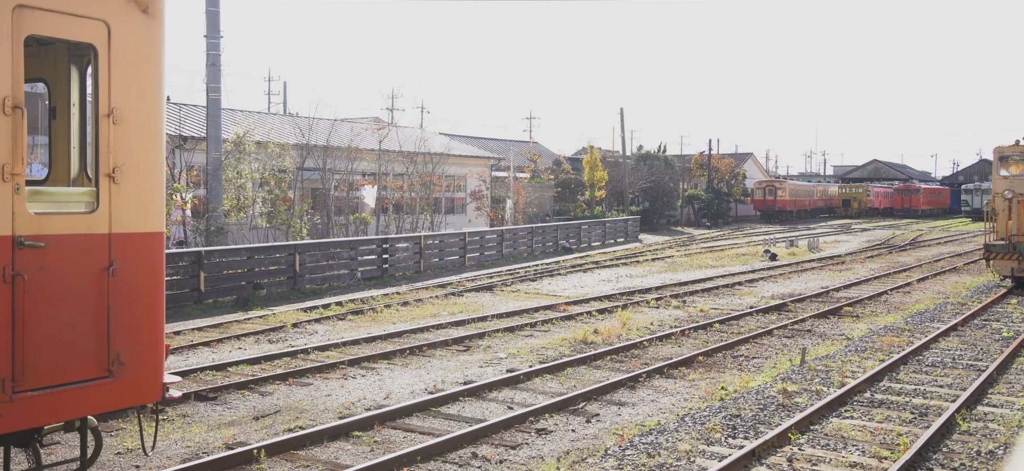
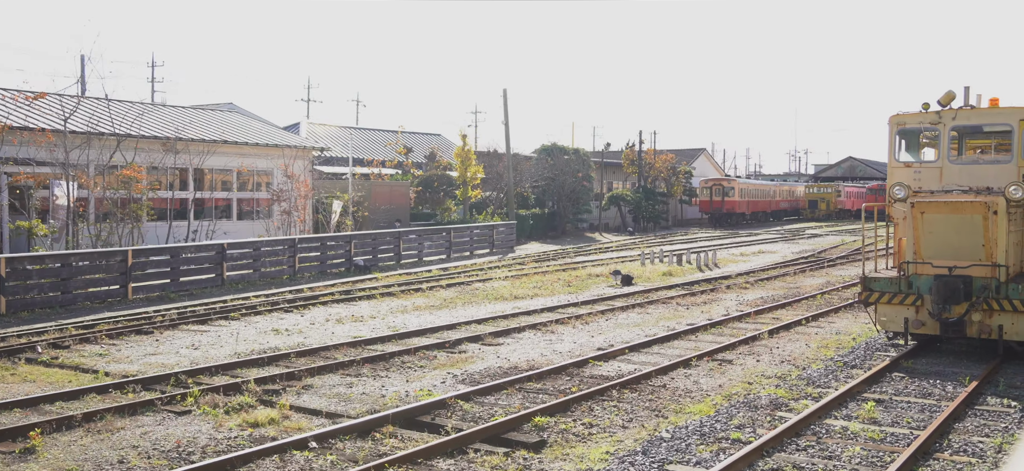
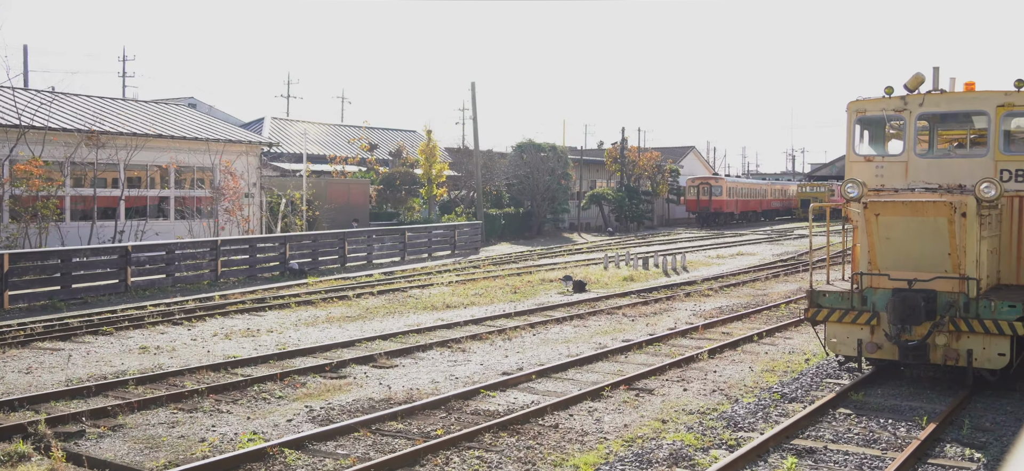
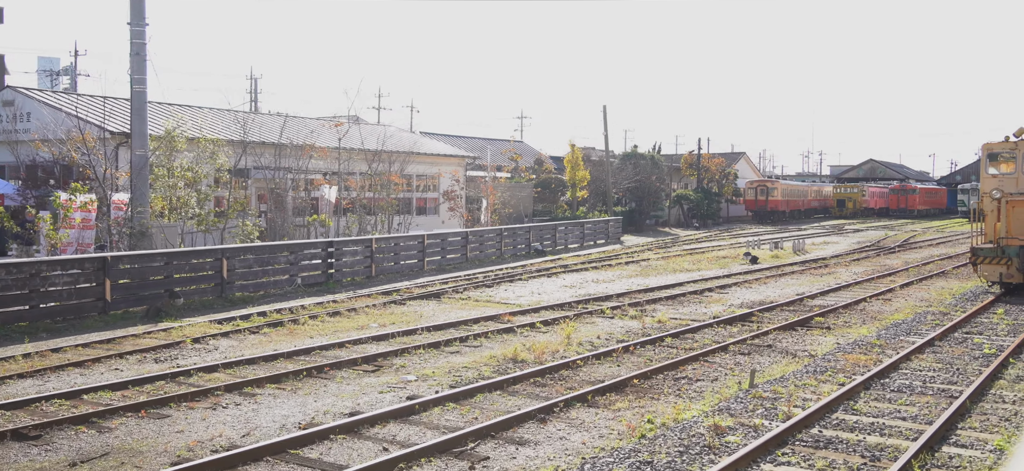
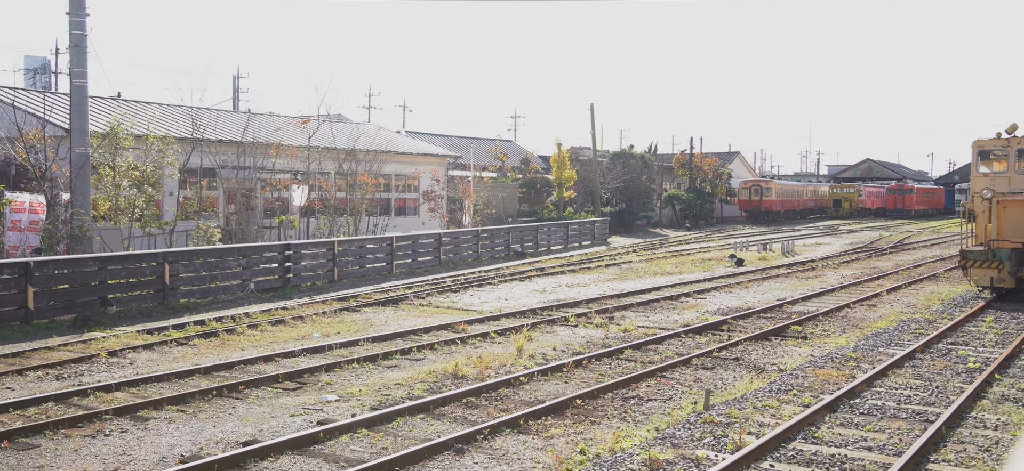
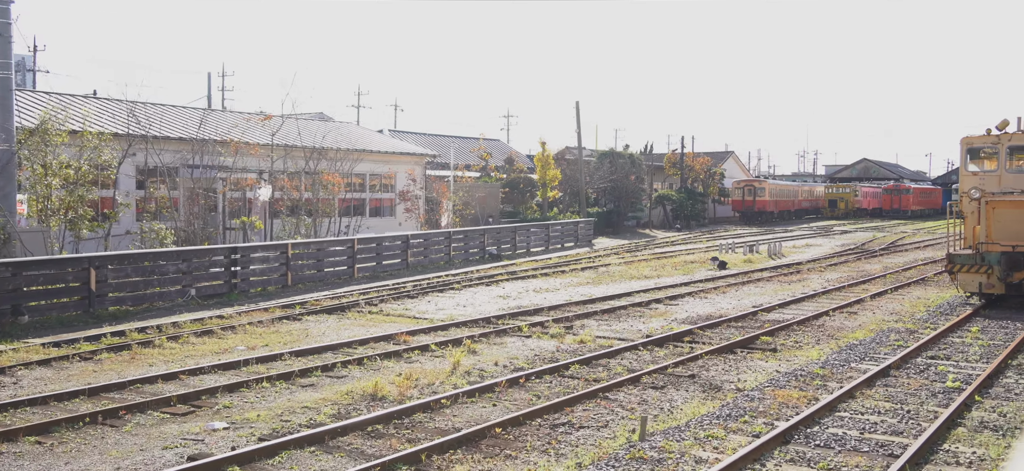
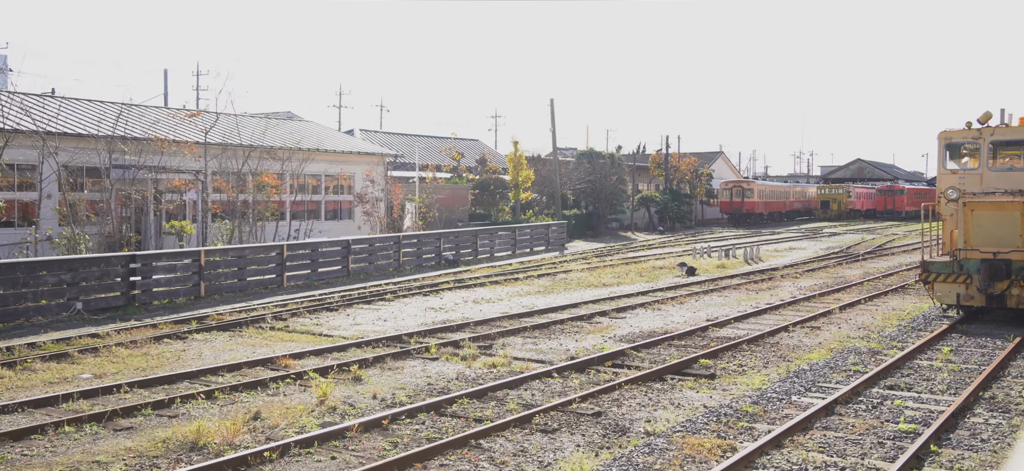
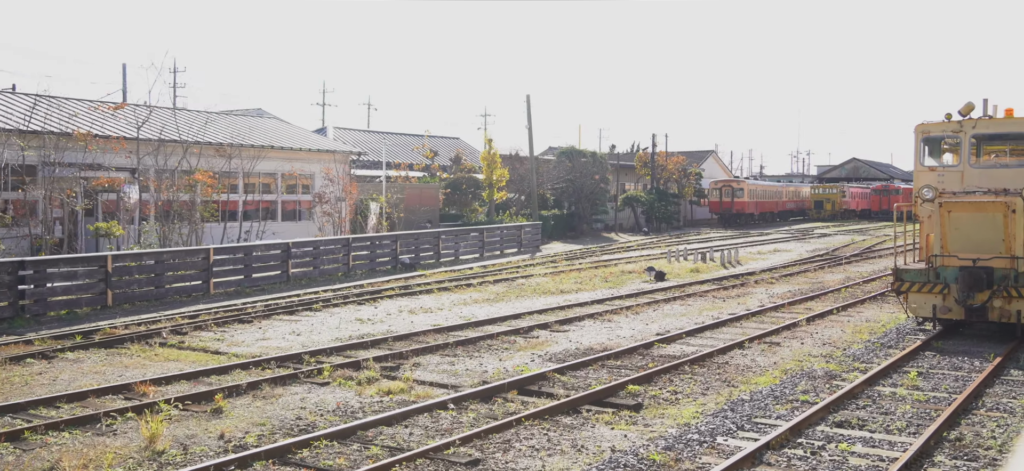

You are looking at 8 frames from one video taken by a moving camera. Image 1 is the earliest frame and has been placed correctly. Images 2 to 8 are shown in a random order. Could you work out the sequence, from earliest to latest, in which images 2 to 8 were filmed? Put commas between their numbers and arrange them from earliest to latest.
4, 5, 6, 7, 8, 2, 3
